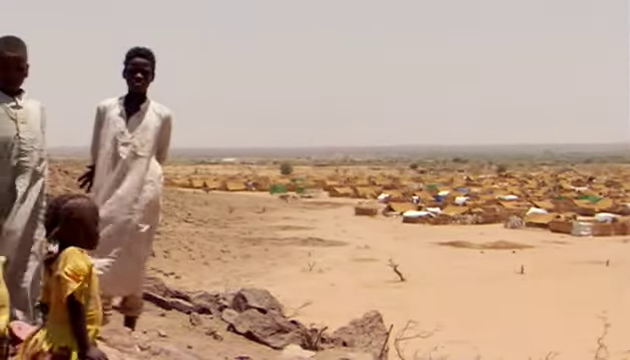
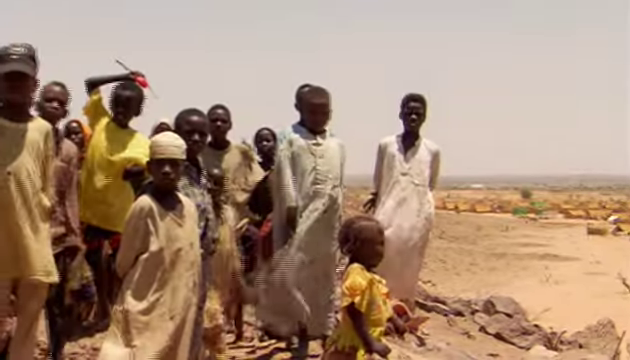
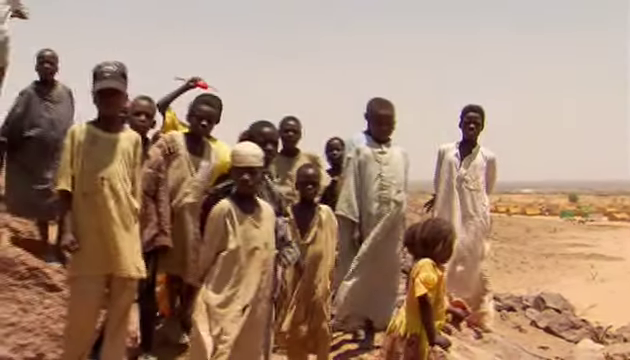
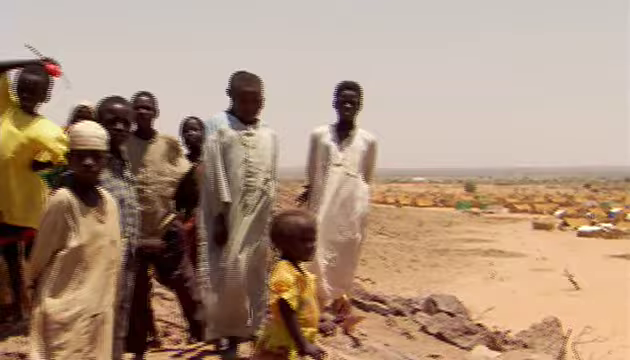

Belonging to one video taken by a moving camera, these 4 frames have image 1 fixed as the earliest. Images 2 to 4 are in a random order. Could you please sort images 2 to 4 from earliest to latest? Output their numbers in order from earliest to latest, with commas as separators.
4, 2, 3
